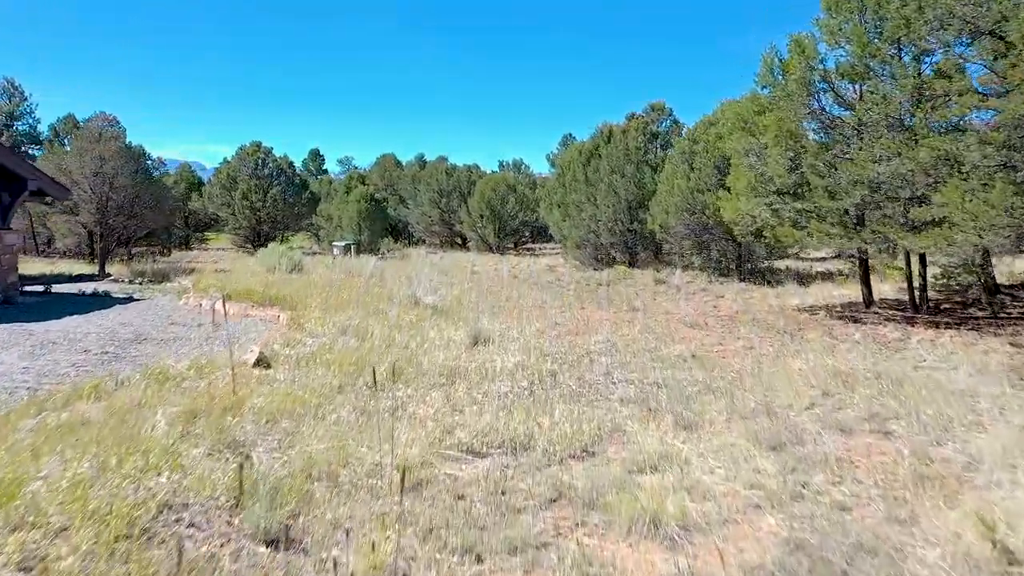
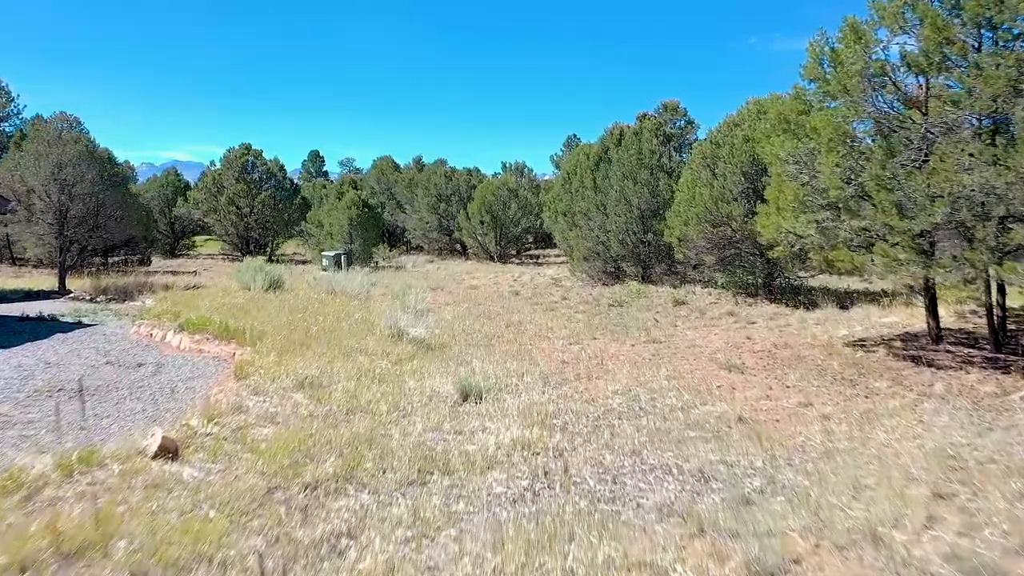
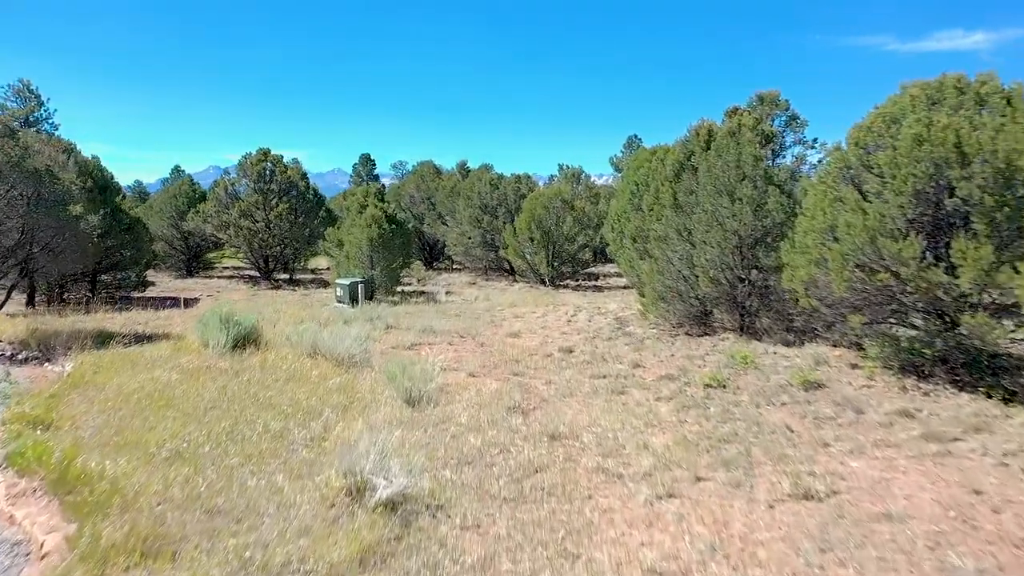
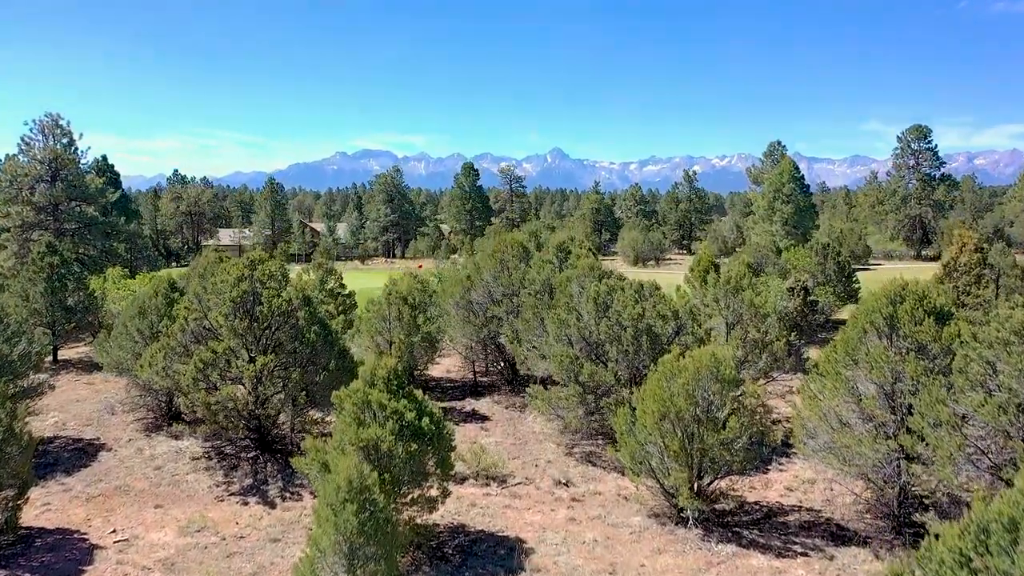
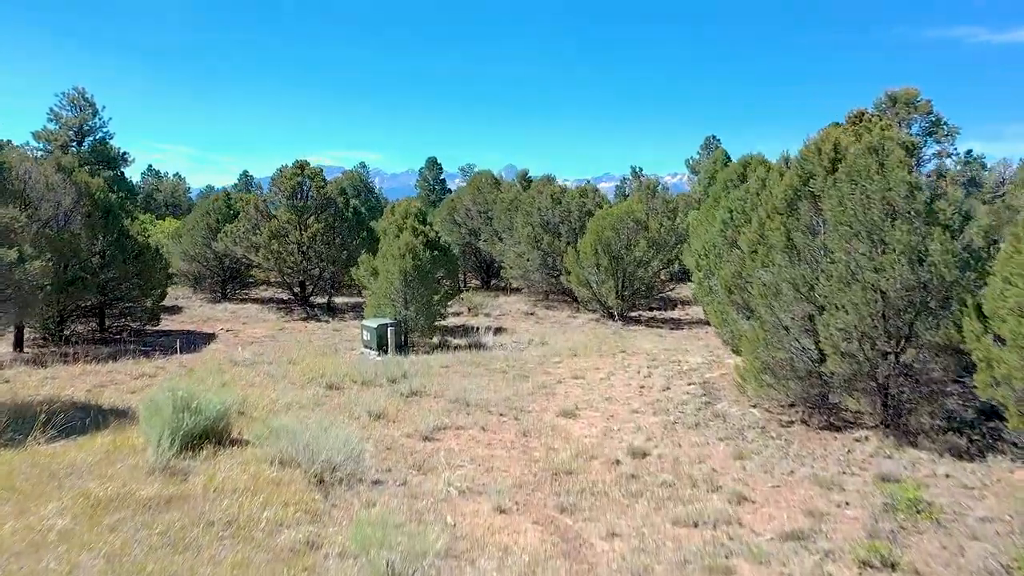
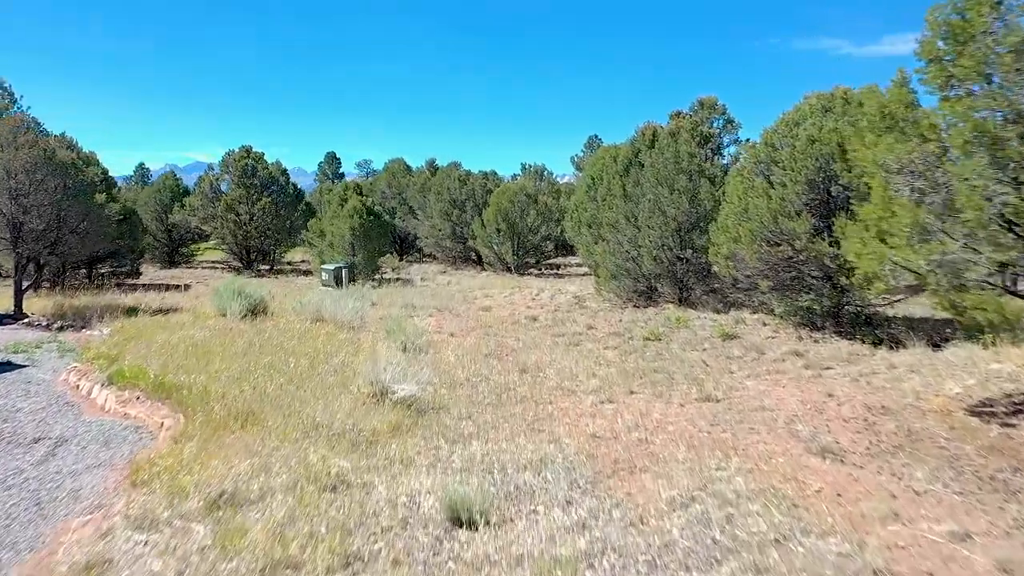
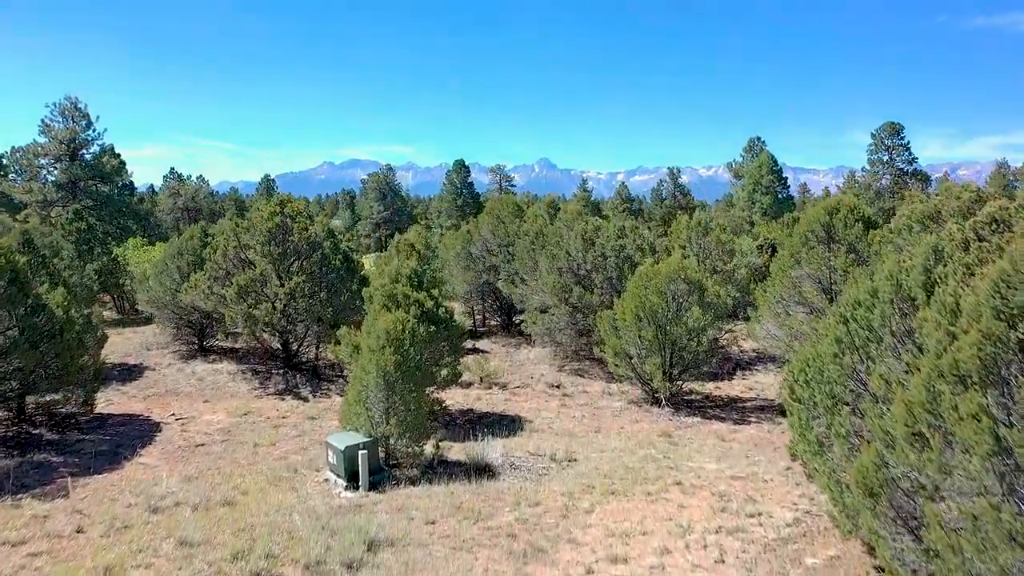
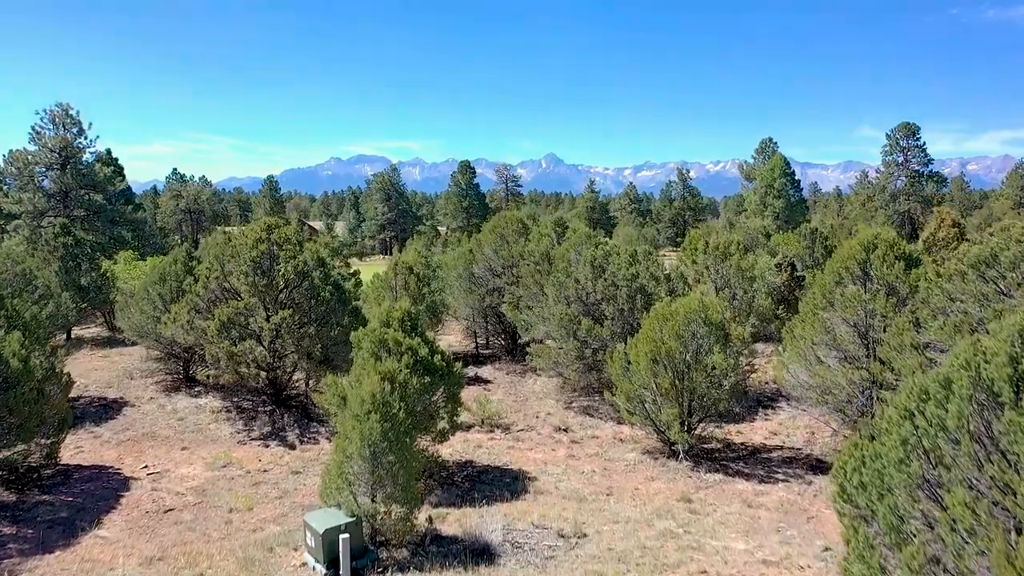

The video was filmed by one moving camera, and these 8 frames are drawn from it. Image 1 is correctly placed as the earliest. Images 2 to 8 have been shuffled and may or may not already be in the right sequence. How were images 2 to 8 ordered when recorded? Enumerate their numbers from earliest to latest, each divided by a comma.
2, 6, 3, 5, 7, 8, 4
